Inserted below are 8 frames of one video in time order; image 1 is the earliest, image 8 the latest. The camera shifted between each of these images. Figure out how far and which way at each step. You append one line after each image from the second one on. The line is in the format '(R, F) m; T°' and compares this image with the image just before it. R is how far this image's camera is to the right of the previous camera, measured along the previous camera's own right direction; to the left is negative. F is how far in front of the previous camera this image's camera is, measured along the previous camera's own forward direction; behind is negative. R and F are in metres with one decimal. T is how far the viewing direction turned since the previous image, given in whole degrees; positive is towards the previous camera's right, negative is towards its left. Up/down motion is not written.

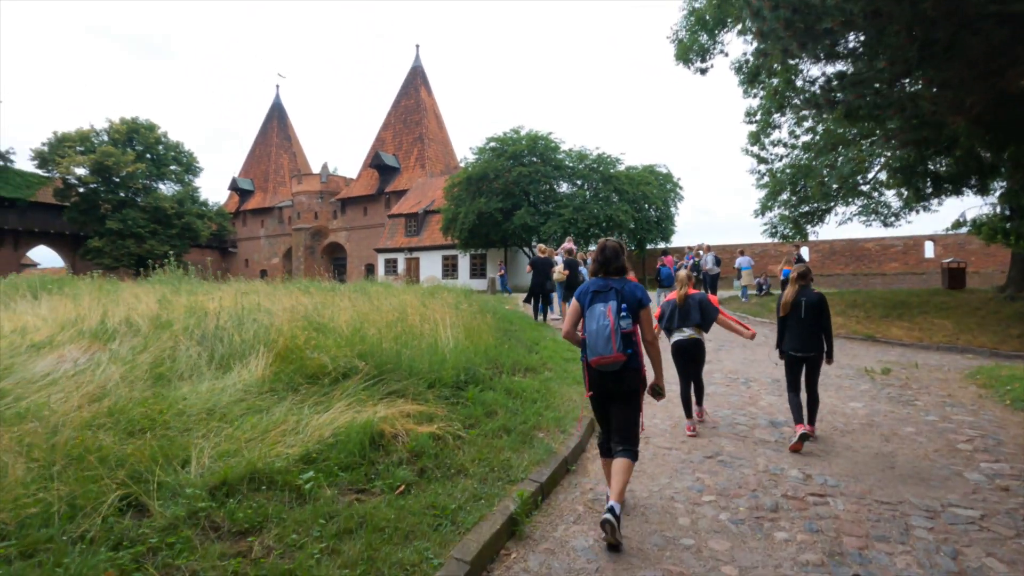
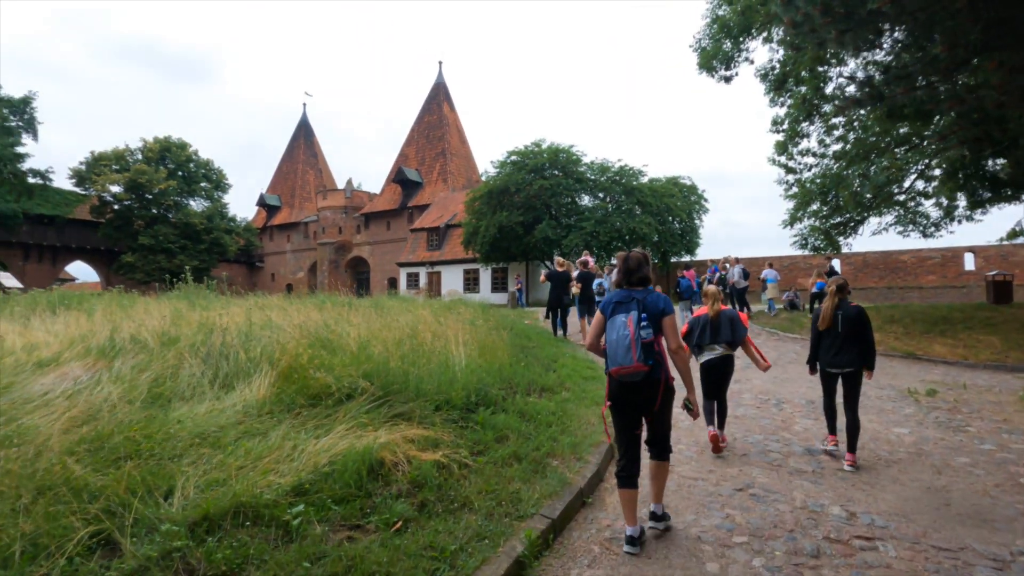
(+0.1, +0.4) m; -2°
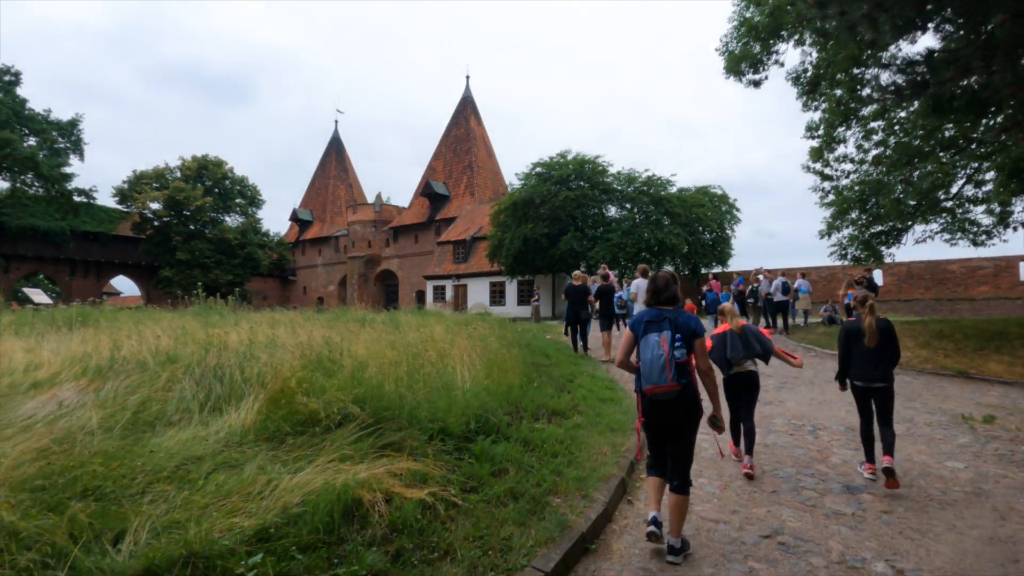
(+0.2, +0.5) m; -3°
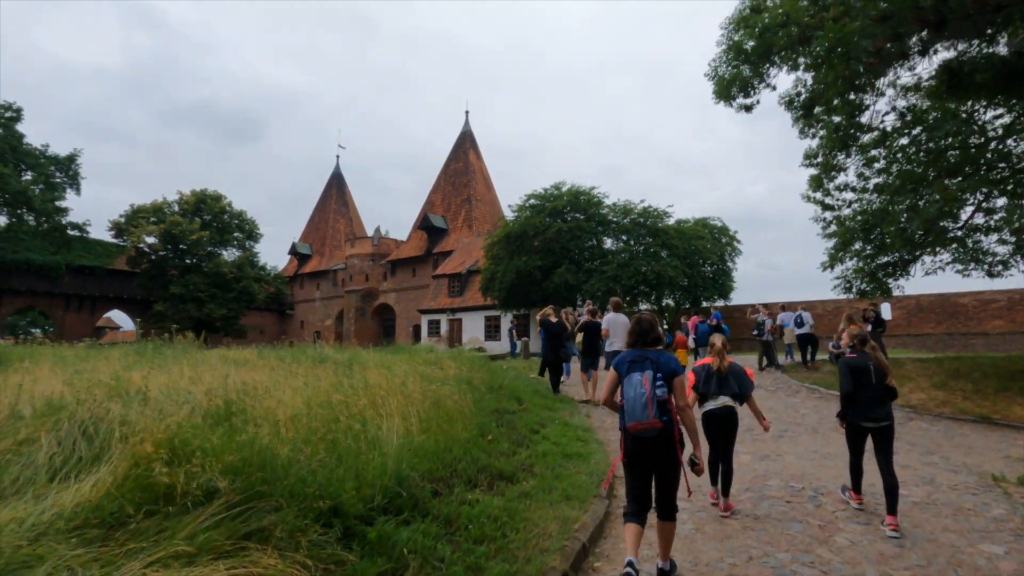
(+0.6, +1.1) m; 0°
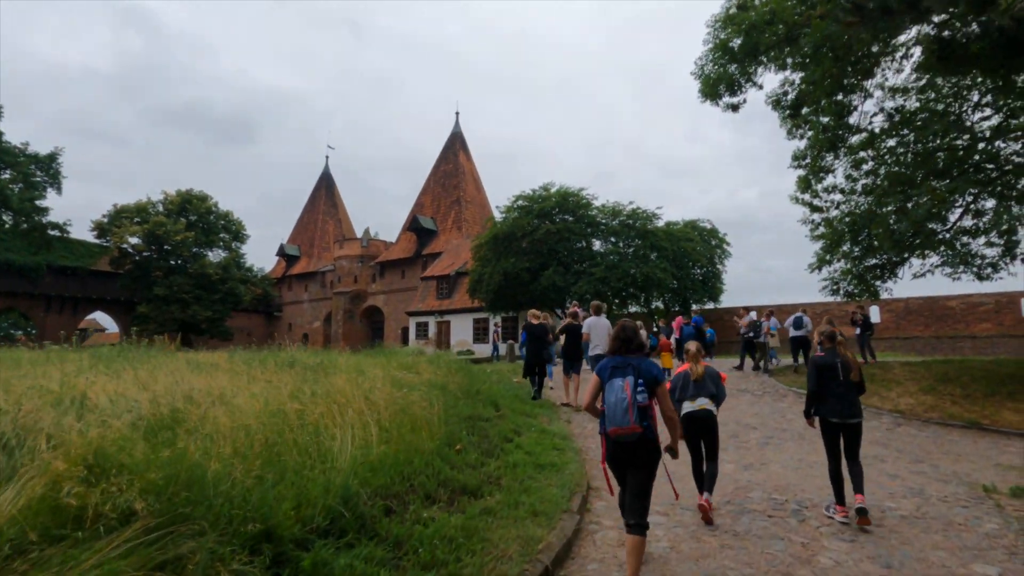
(+0.2, +0.4) m; +1°
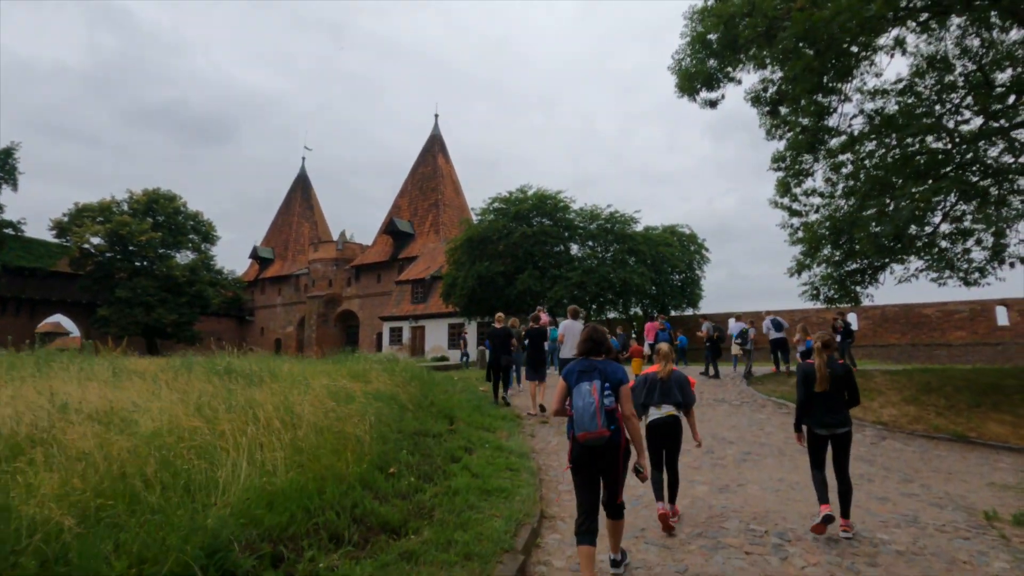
(+0.3, +0.9) m; +2°
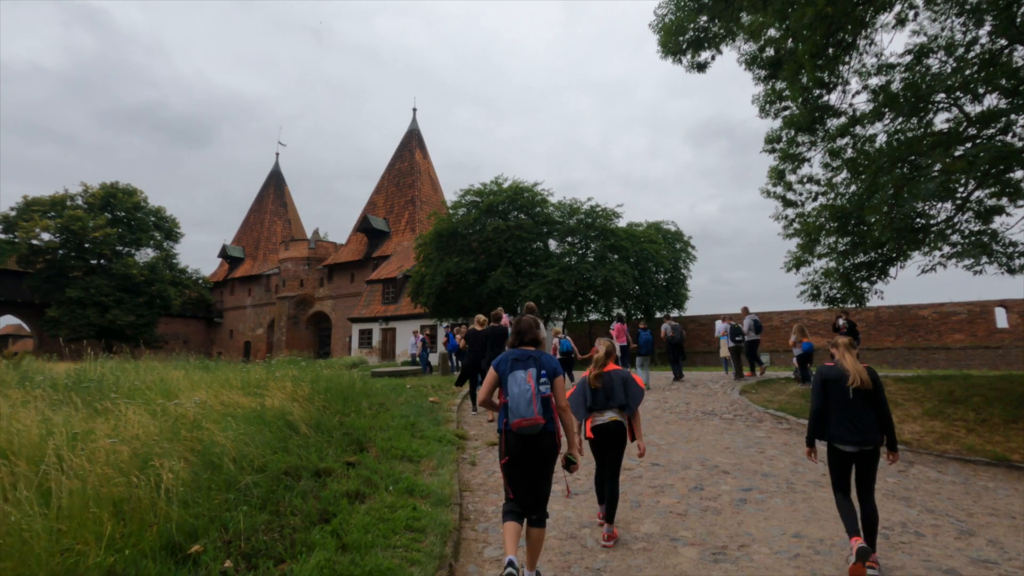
(+0.6, +2.2) m; +1°
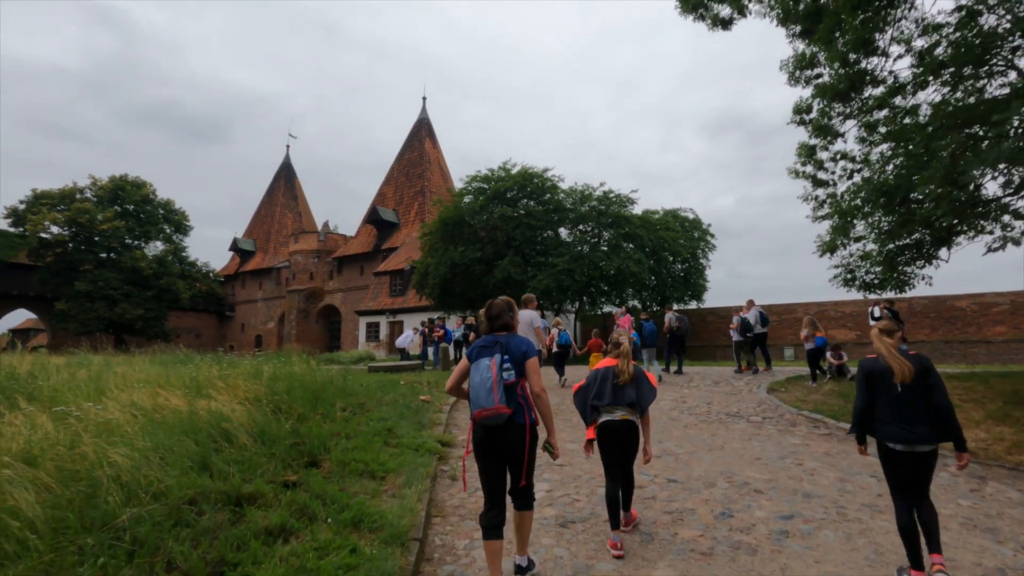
(+0.3, +1.4) m; -1°
